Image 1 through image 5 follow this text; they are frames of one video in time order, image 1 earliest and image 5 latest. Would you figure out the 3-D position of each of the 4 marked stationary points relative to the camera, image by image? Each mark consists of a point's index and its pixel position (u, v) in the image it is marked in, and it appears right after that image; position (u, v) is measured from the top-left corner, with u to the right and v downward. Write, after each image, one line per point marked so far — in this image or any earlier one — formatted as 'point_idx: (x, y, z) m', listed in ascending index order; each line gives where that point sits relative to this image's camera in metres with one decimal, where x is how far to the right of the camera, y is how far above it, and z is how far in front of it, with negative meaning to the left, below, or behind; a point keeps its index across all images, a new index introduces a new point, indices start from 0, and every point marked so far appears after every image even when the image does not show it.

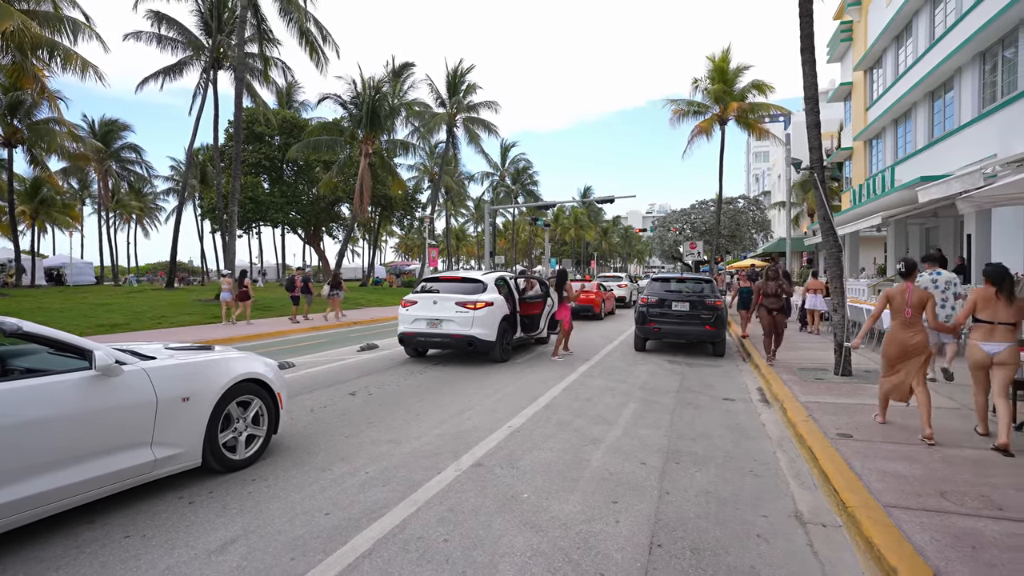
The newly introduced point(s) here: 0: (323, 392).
0: (-2.6, -1.4, +8.2) m
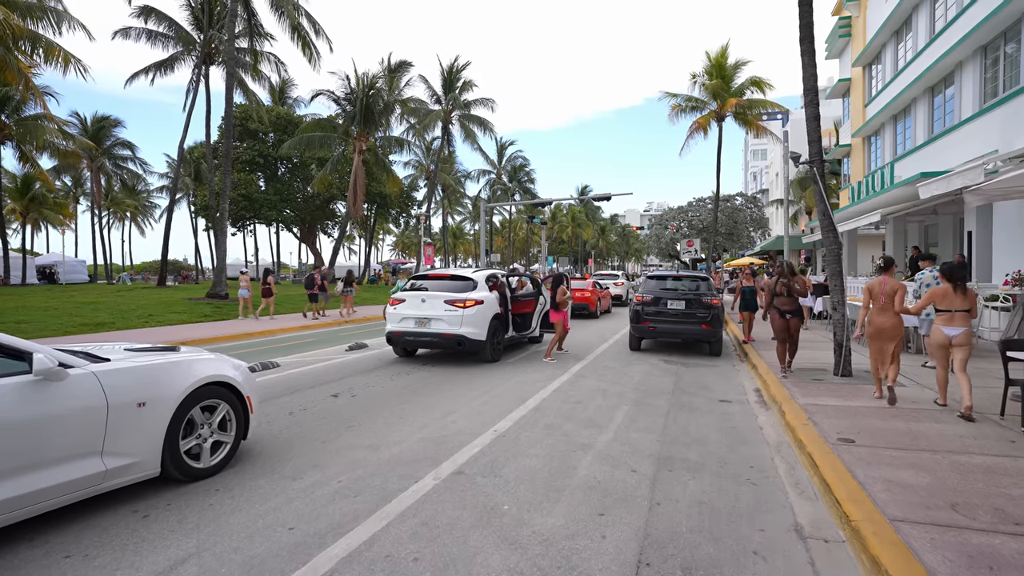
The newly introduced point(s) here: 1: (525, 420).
0: (-2.8, -1.4, +7.9) m
1: (+0.1, -1.5, +6.5) m
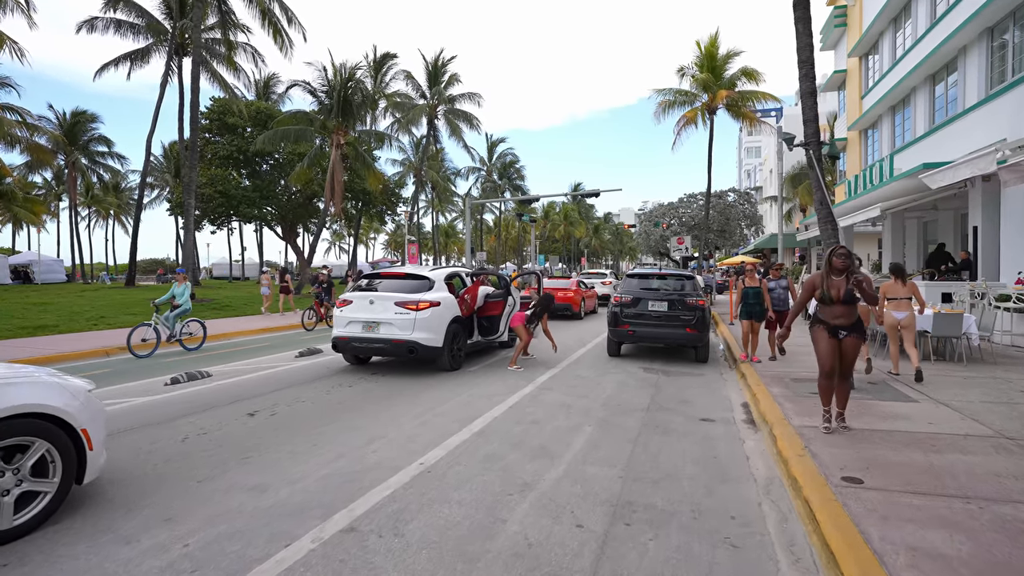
0: (-3.4, -1.4, +6.7) m
1: (-0.5, -1.5, +5.3) m
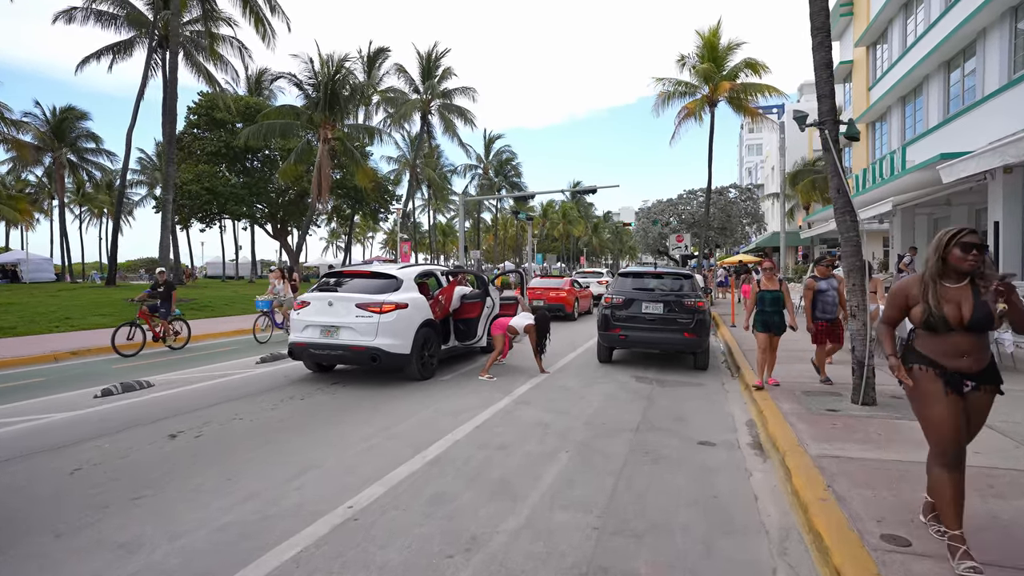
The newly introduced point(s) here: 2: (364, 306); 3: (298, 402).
0: (-3.7, -1.4, +5.8) m
1: (-0.8, -1.5, +4.4) m
2: (-2.0, -0.2, +8.0) m
3: (-2.7, -1.4, +7.3) m
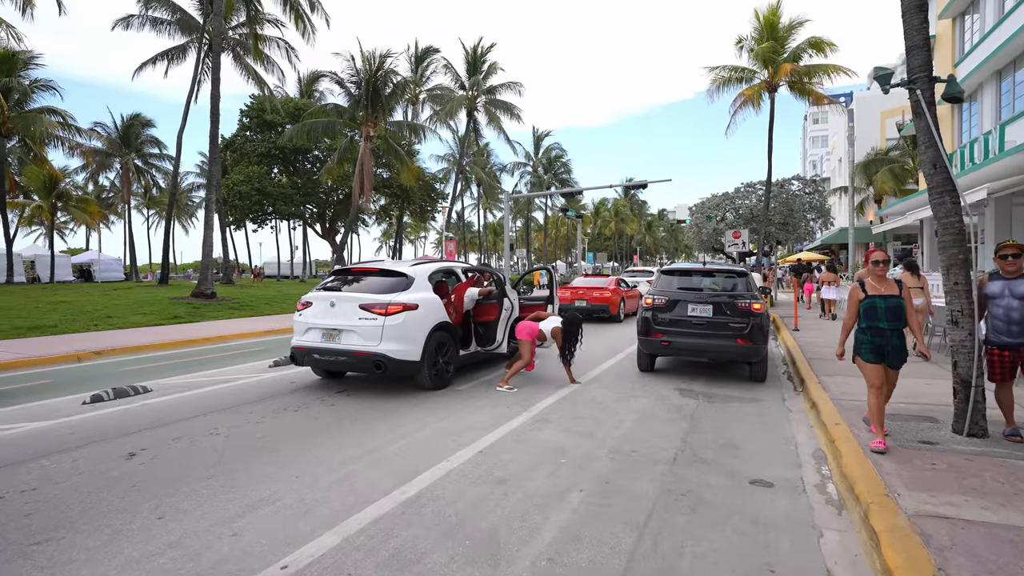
0: (-3.7, -1.4, +5.1) m
1: (-0.9, -1.5, +3.4) m
2: (-1.7, -0.2, +7.2) m
3: (-2.5, -1.4, +6.5) m
